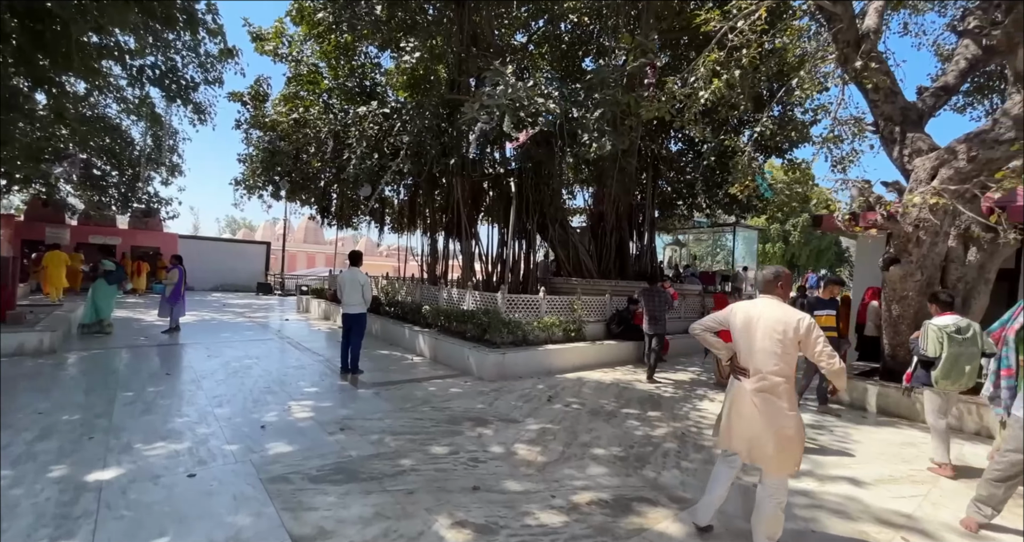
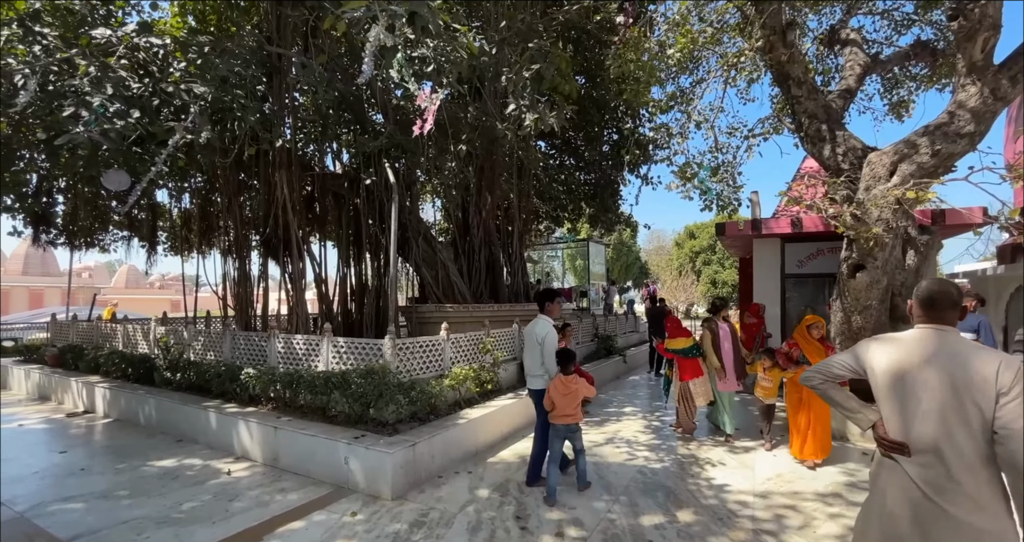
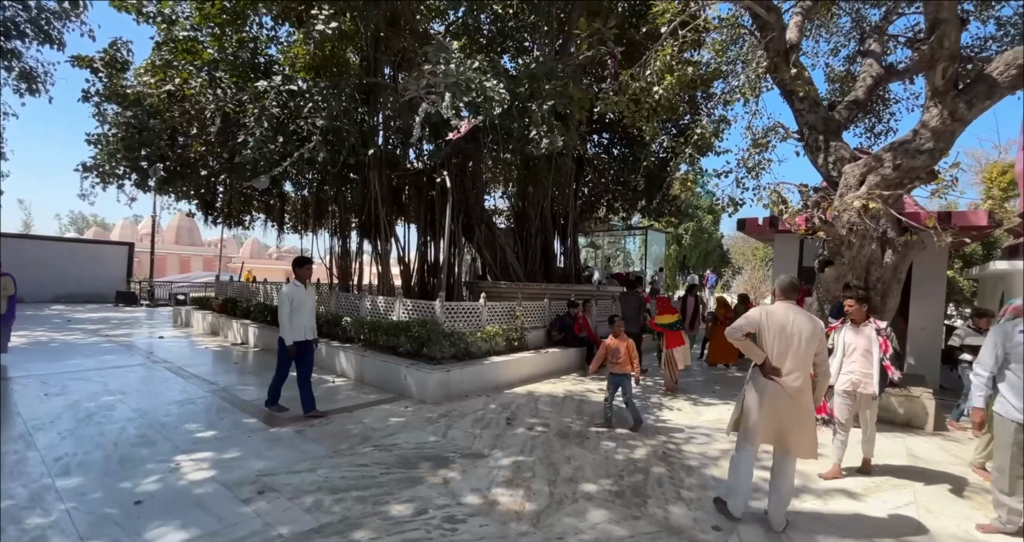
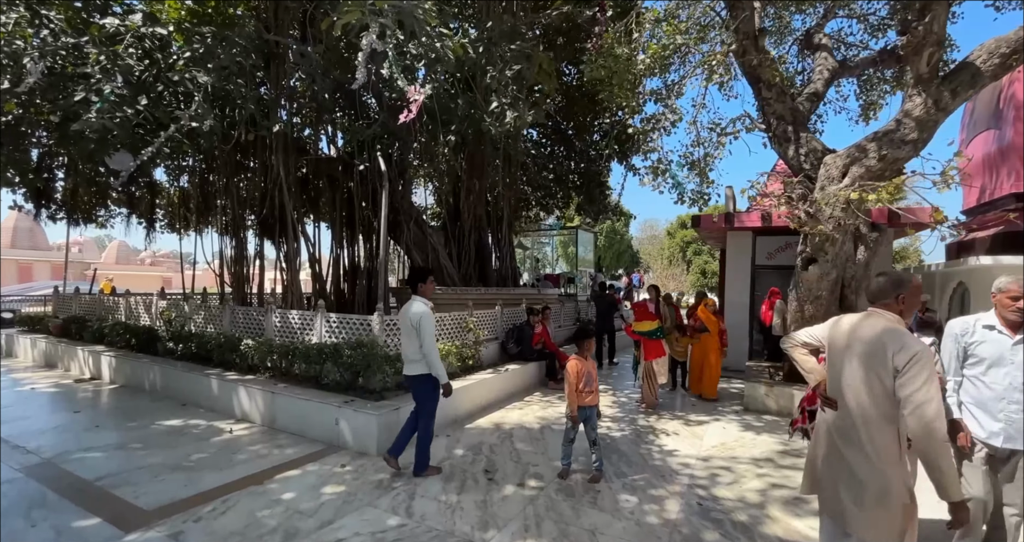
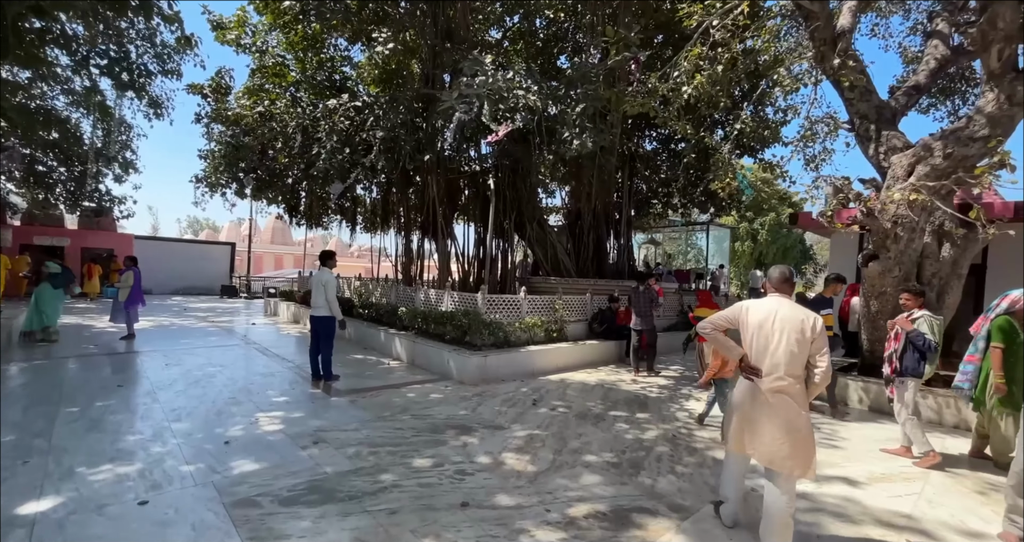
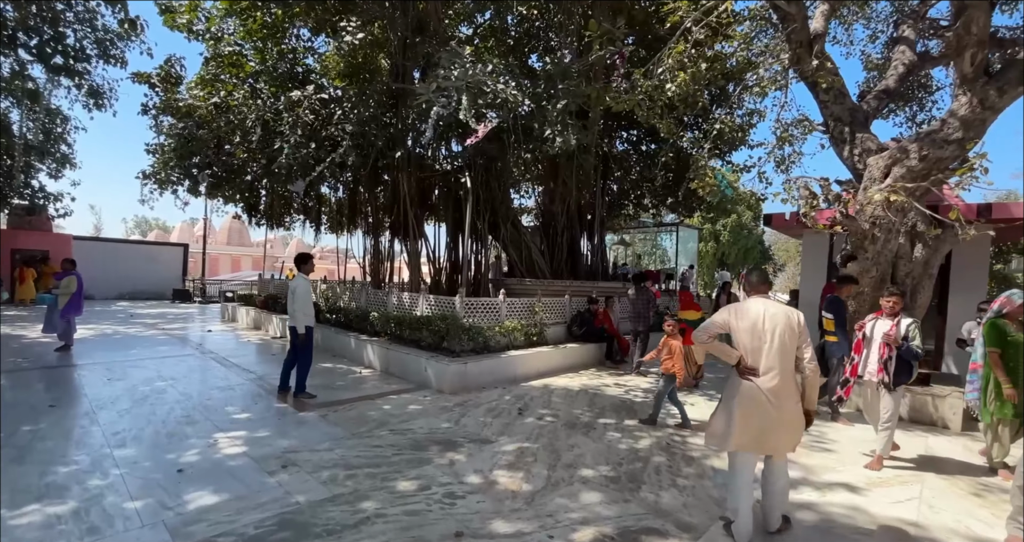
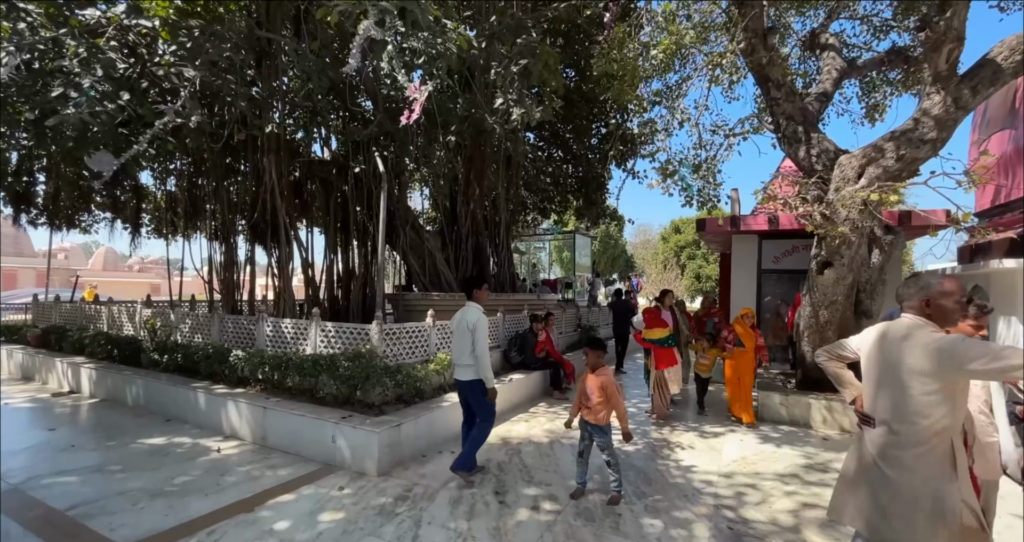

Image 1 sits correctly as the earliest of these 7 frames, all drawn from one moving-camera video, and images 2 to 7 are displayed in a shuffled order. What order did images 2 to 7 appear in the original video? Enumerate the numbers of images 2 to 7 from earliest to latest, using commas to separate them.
5, 6, 3, 4, 7, 2
